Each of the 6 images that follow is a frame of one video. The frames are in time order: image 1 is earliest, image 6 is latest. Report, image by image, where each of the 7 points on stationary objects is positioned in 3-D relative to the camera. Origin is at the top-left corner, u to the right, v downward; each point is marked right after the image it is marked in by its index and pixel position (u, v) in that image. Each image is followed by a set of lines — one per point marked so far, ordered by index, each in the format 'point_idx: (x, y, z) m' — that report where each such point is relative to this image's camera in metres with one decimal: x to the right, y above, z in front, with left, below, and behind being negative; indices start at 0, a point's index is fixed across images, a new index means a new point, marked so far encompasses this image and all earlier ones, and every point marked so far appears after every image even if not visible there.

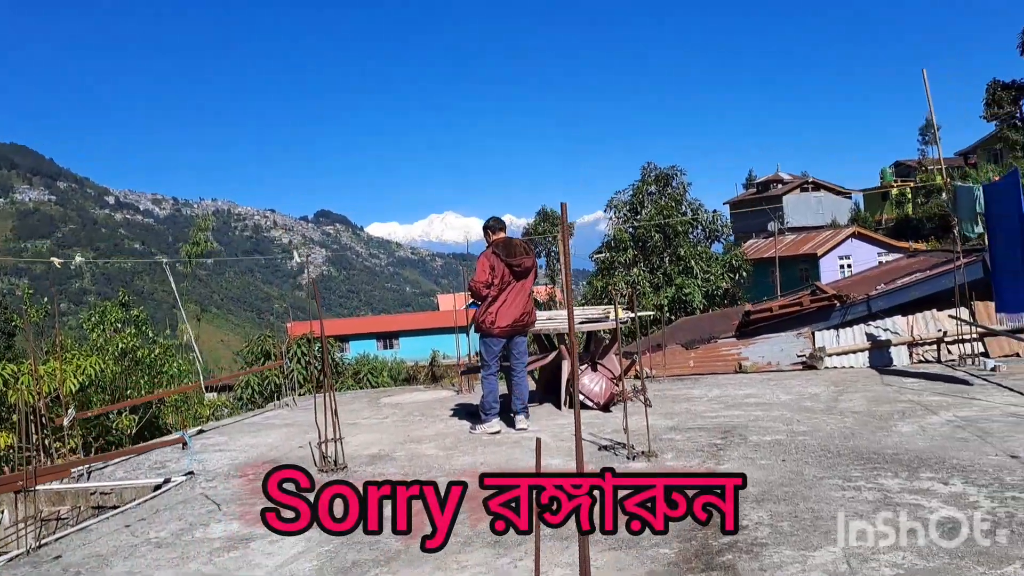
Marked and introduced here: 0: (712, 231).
0: (+3.8, +1.1, +13.3) m
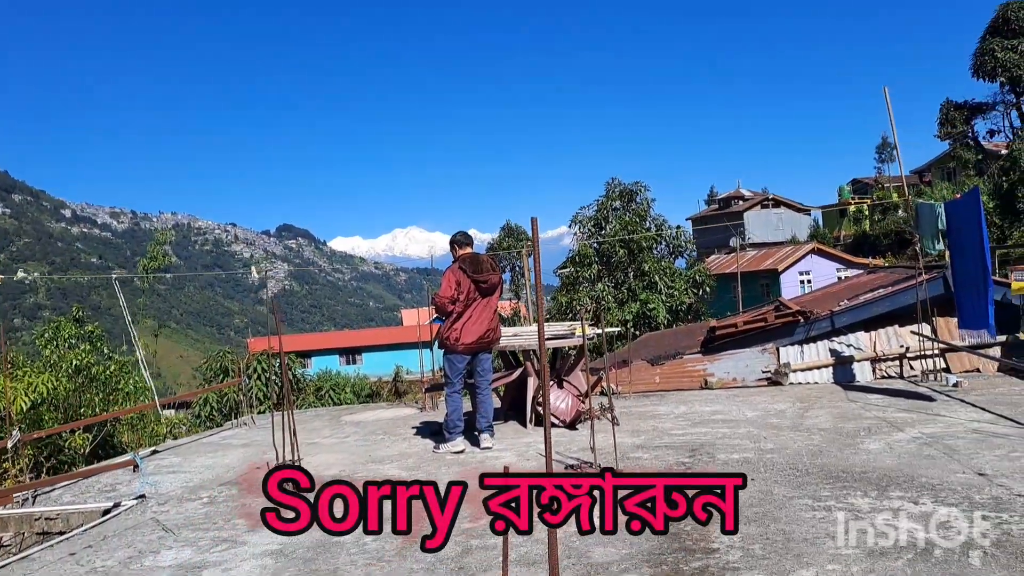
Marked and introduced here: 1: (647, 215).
0: (+3.2, +0.8, +13.4) m
1: (+2.6, +1.4, +13.5) m
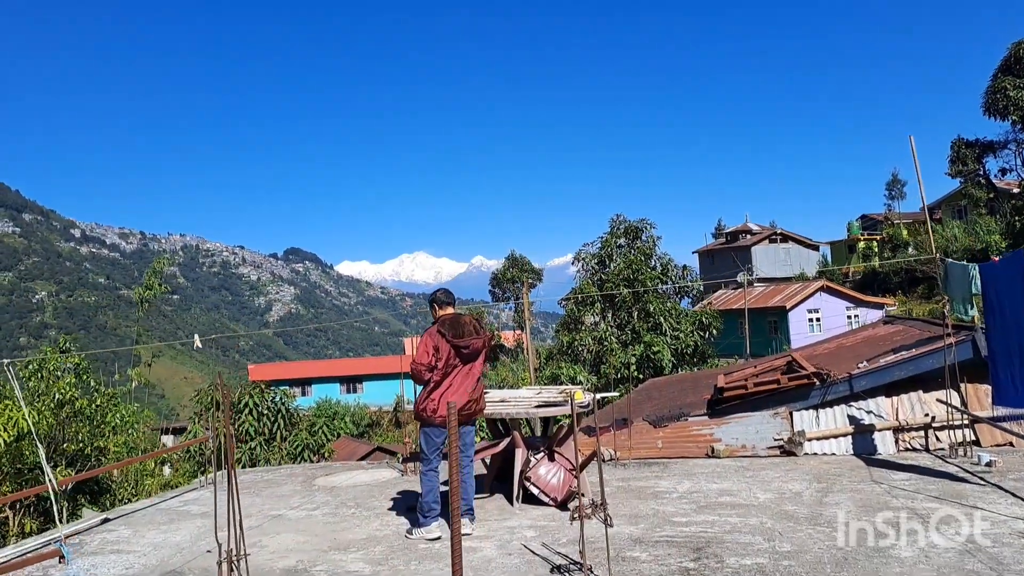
0: (+3.2, 0.0, +13.0) m
1: (+2.7, +0.7, +13.1) m
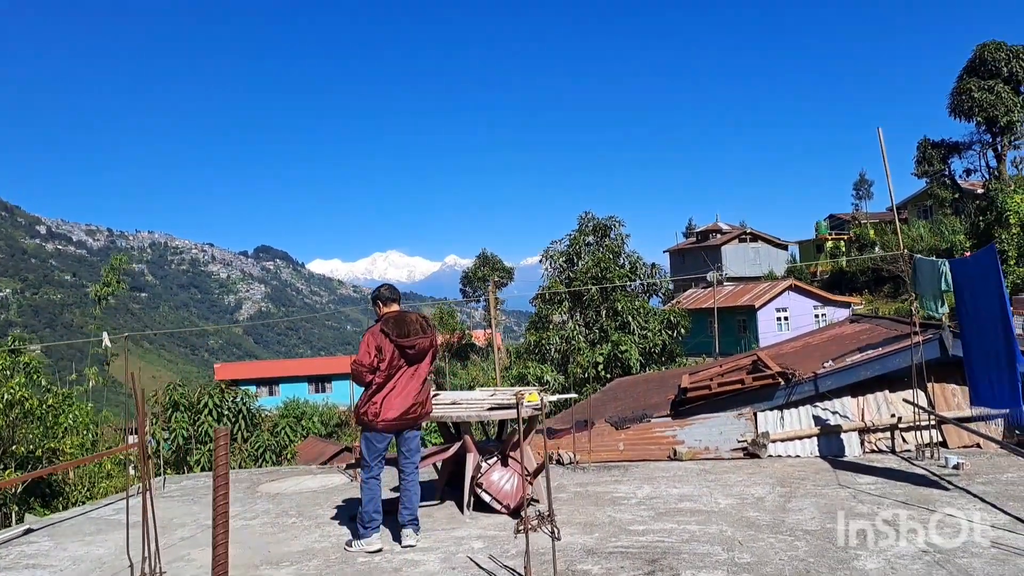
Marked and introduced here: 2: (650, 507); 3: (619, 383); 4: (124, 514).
0: (+2.6, +0.1, +12.9) m
1: (+2.0, +0.7, +13.0) m
2: (+0.8, -1.3, +4.0) m
3: (+1.4, -1.2, +9.0) m
4: (-2.6, -1.5, +4.7) m
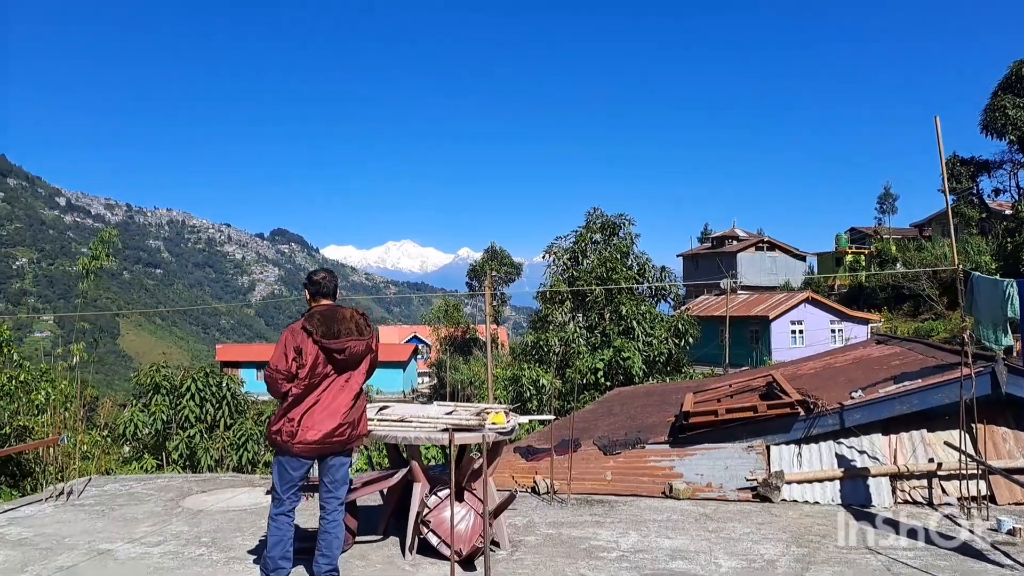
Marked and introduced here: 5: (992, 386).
0: (+2.6, 0.0, +12.1) m
1: (+2.1, +0.7, +12.2) m
2: (+0.6, -1.3, +3.2) m
3: (+1.3, -1.3, +8.3) m
4: (-2.9, -1.4, +4.0) m
5: (+3.0, -0.6, +4.3) m
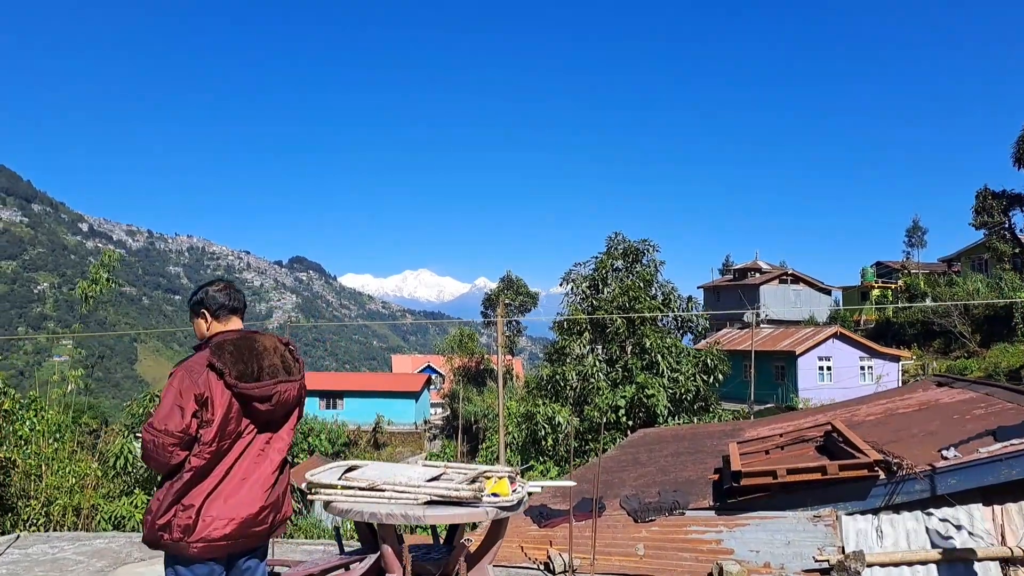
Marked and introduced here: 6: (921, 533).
0: (+2.8, -0.5, +11.2) m
1: (+2.3, +0.1, +11.3) m
2: (+0.6, -1.4, +2.3) m
3: (+1.4, -1.6, +7.4) m
4: (-2.8, -1.5, +3.2) m
5: (+3.0, -0.8, +3.4) m
6: (+2.1, -1.2, +3.5) m
